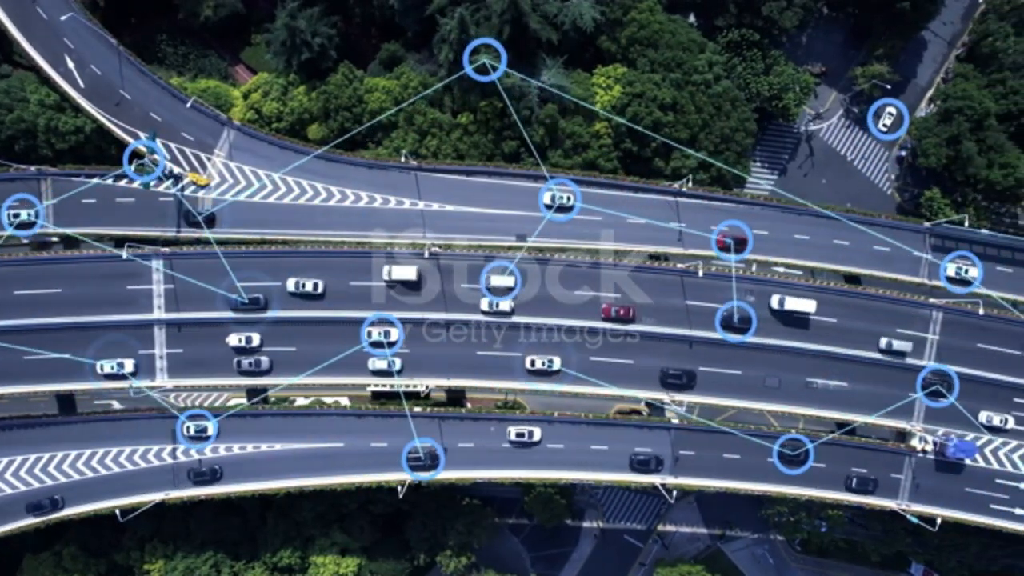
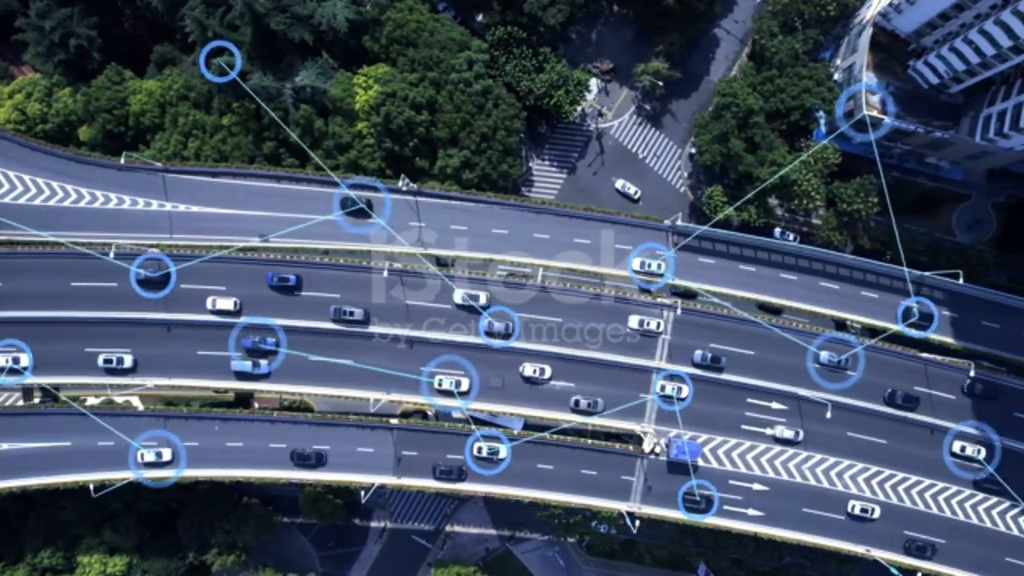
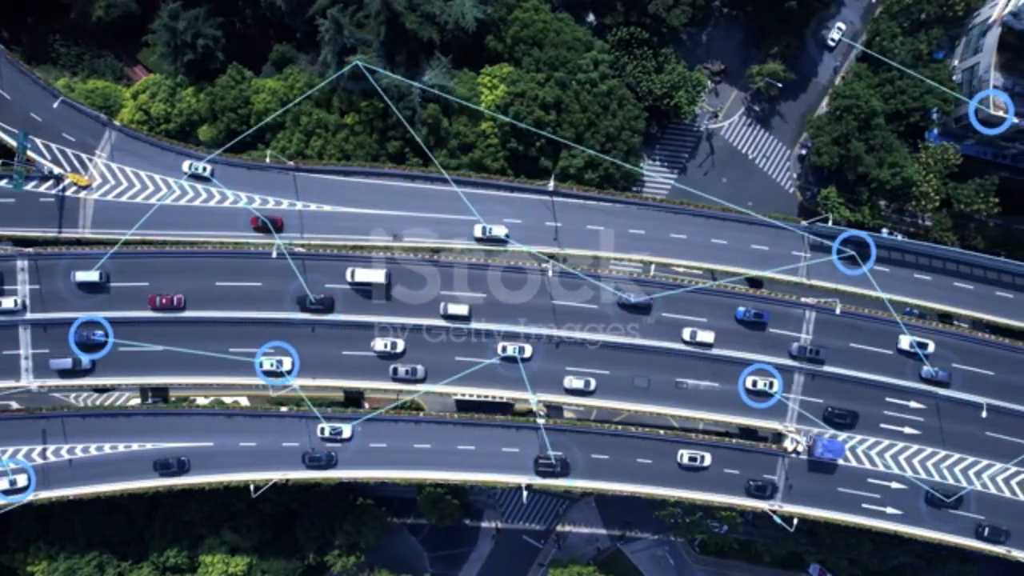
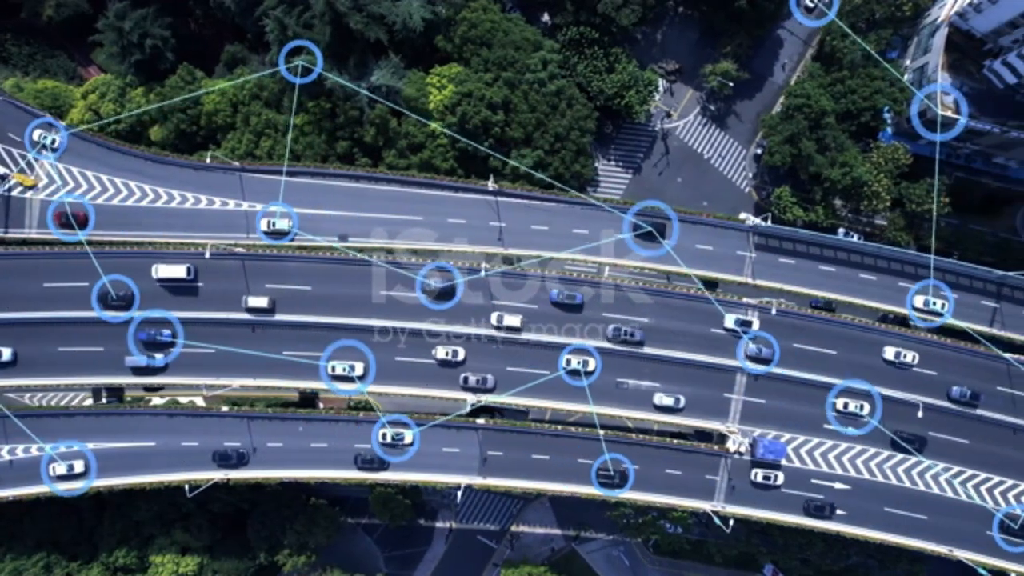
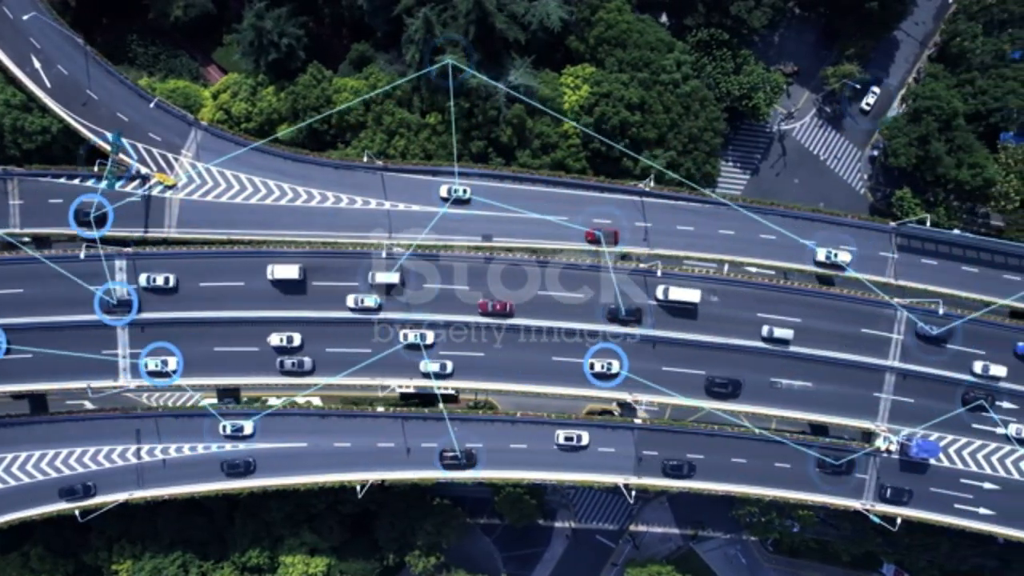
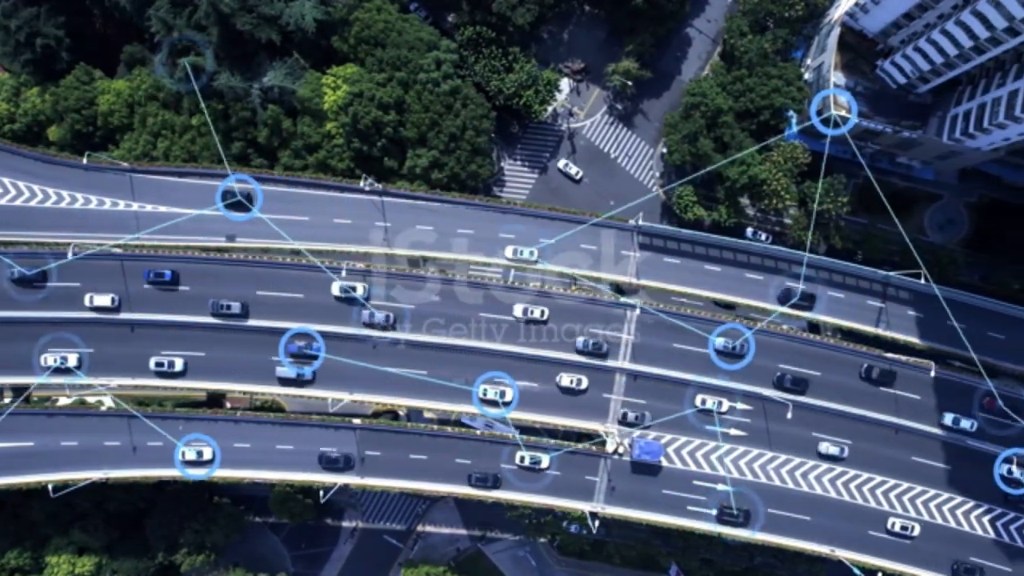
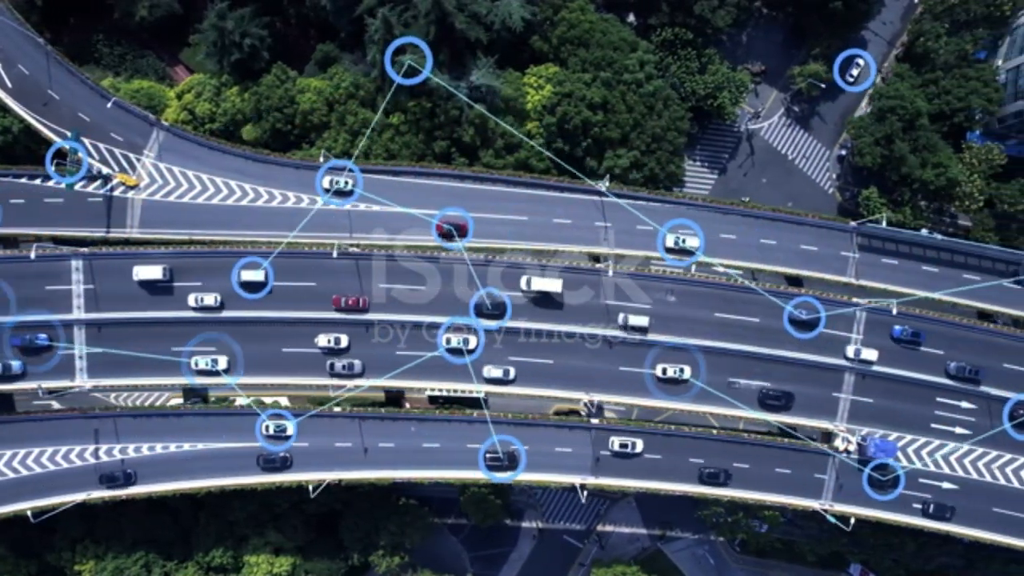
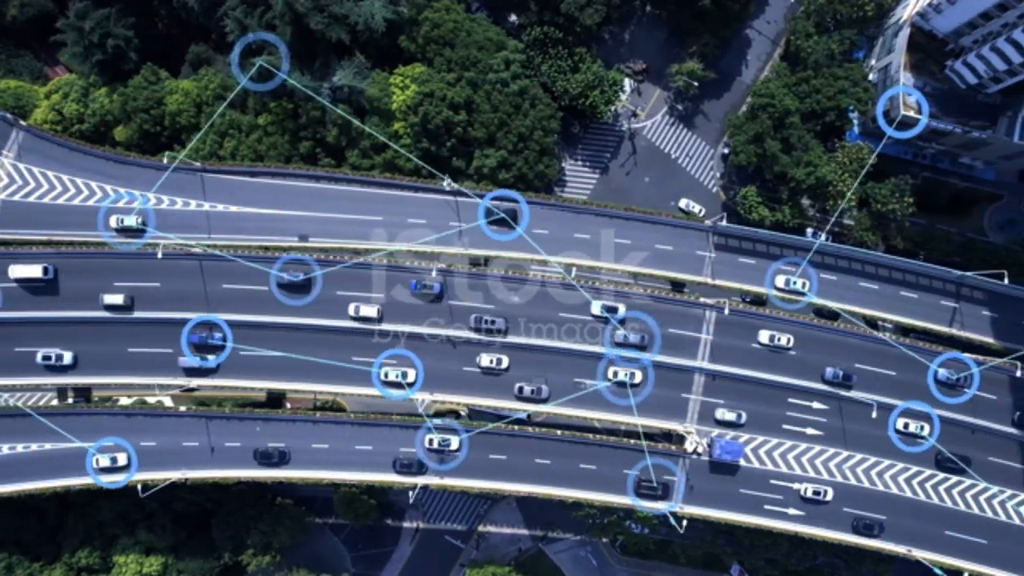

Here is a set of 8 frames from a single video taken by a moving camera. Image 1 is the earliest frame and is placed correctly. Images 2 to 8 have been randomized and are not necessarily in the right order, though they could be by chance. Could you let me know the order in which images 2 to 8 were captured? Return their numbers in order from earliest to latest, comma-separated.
5, 7, 3, 4, 8, 2, 6
